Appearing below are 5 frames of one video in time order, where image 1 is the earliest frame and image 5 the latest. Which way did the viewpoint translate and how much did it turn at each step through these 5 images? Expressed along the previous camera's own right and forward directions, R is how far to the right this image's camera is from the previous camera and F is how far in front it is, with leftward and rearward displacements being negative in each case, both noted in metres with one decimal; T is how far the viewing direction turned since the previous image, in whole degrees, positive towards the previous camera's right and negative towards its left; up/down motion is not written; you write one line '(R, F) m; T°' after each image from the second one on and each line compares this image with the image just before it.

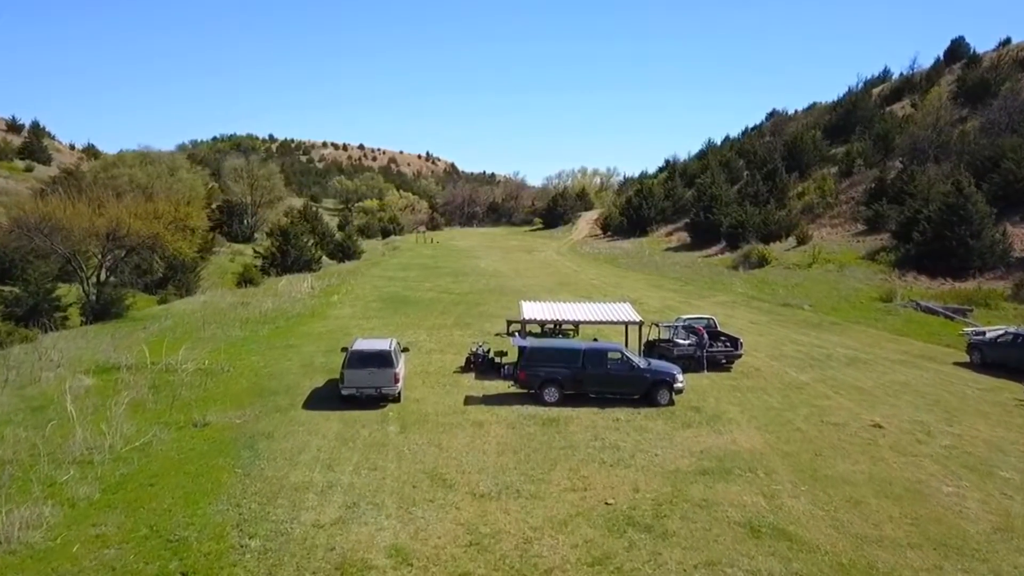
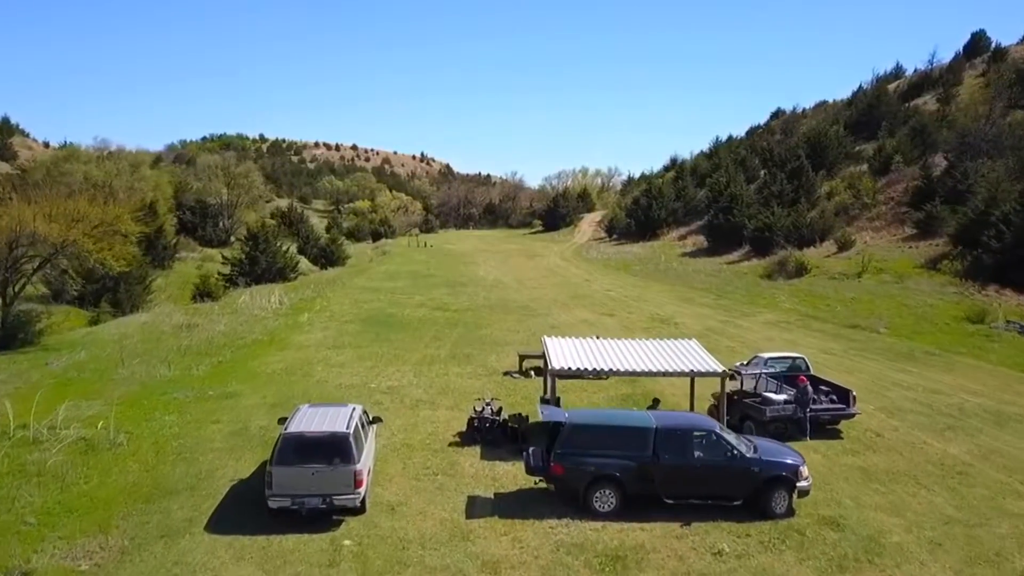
(-0.4, +5.1) m; 0°
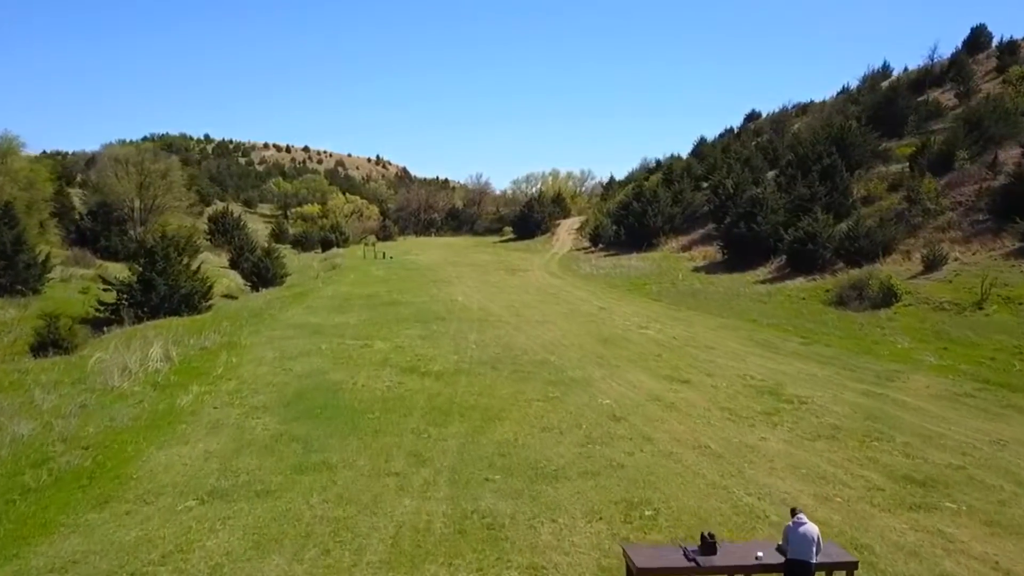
(-1.3, +9.5) m; +3°
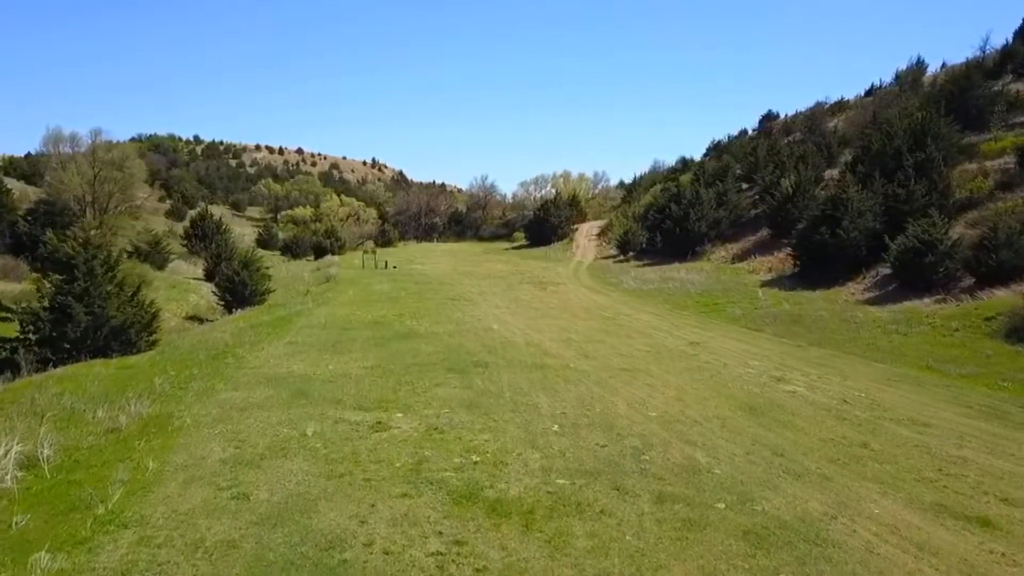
(-1.7, +7.8) m; 0°
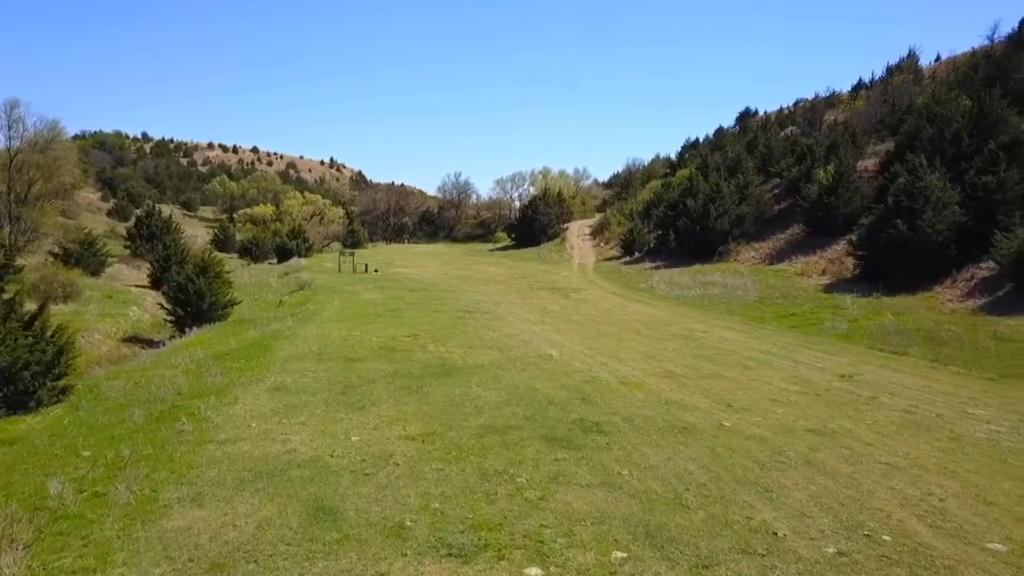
(-2.4, +6.5) m; +3°
